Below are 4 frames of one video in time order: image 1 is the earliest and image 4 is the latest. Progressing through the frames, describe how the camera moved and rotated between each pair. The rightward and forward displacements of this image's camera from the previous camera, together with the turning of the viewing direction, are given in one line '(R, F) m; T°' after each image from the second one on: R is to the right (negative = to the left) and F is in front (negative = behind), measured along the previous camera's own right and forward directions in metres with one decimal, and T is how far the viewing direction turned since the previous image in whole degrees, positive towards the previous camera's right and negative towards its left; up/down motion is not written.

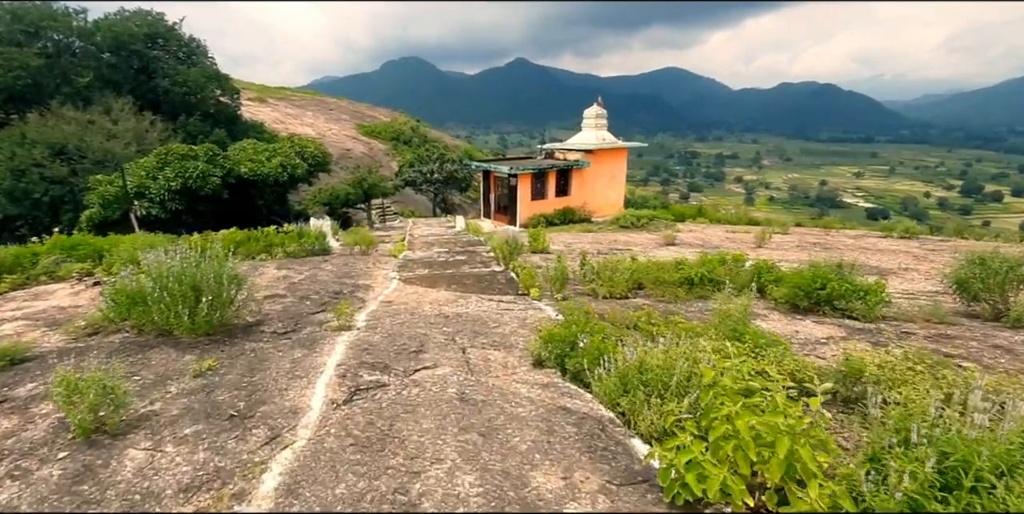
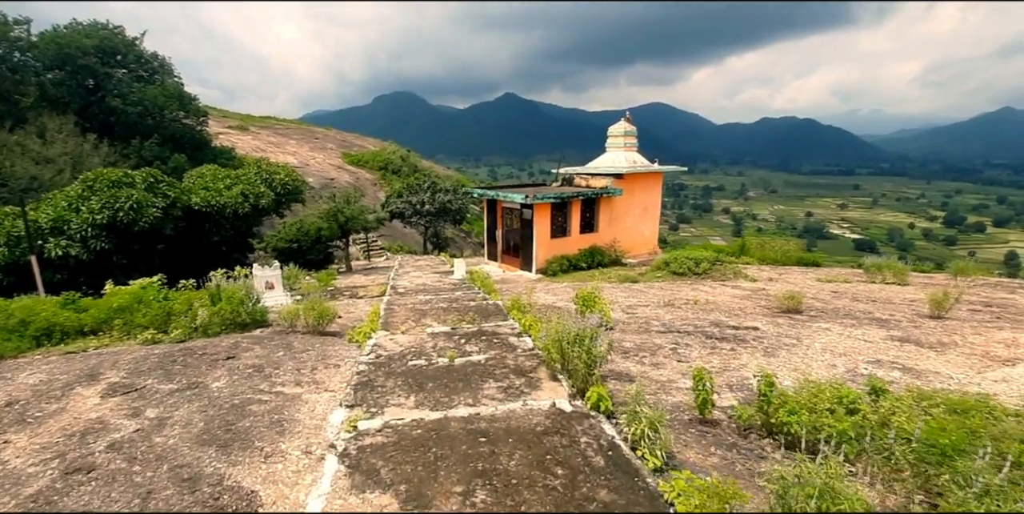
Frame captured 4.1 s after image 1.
(-0.7, +4.2) m; +1°
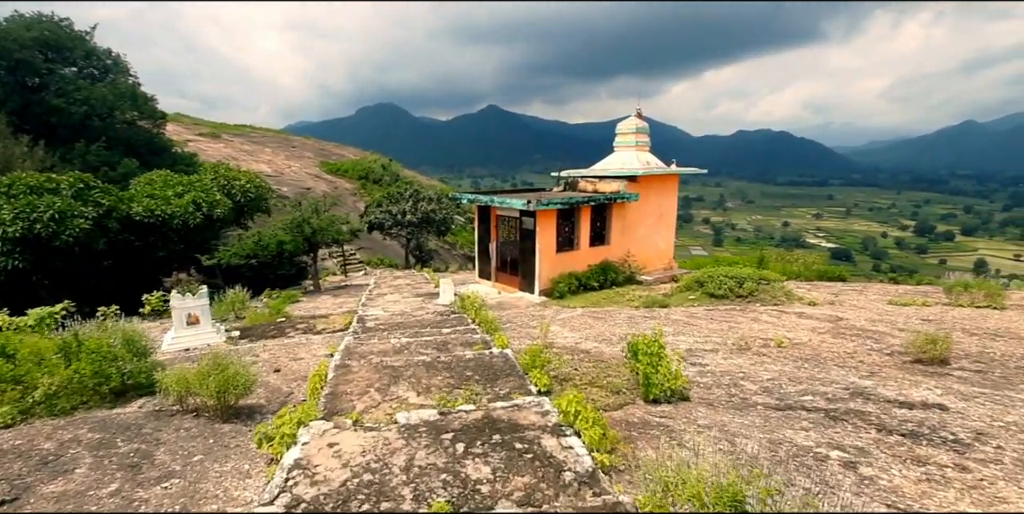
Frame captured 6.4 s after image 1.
(-0.3, +2.5) m; +2°
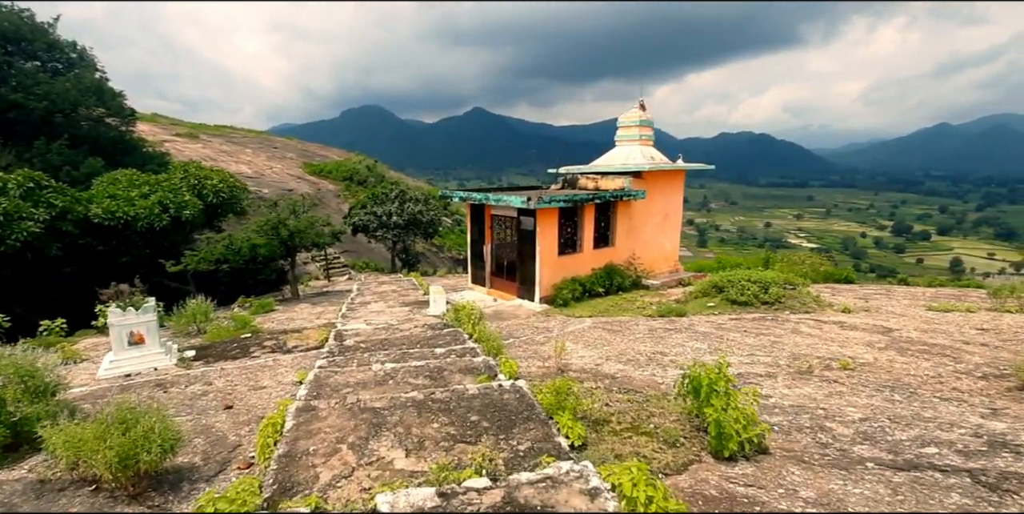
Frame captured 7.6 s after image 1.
(-0.2, +1.1) m; +2°
